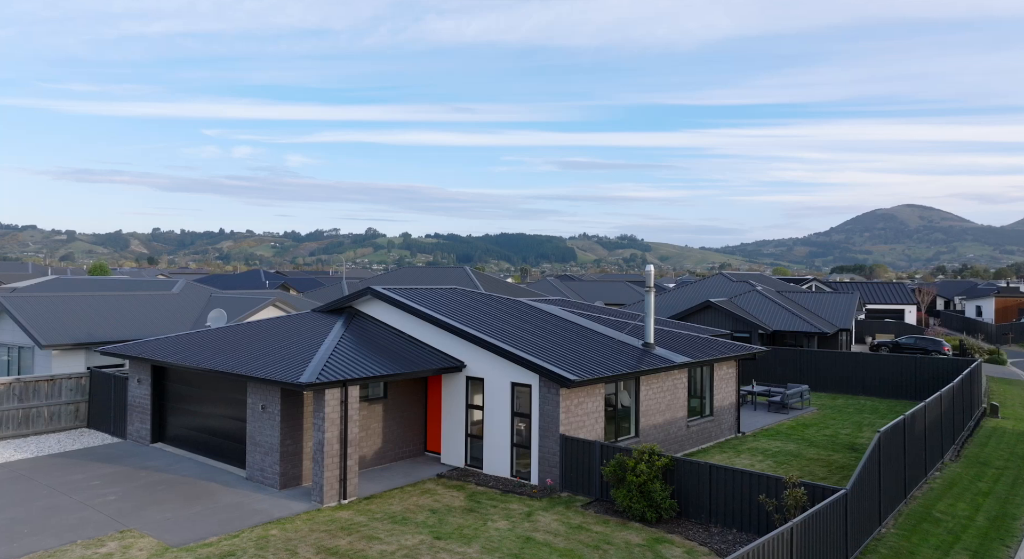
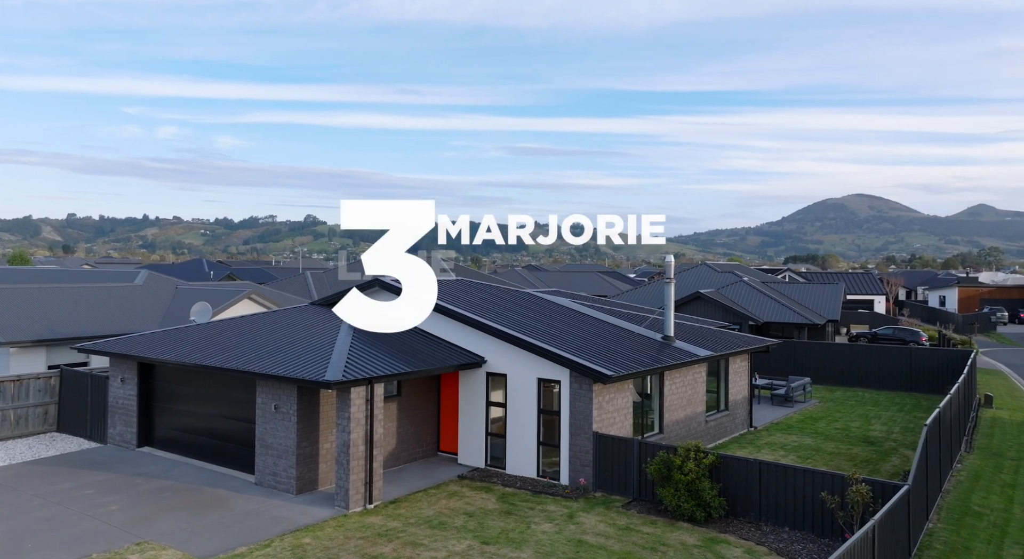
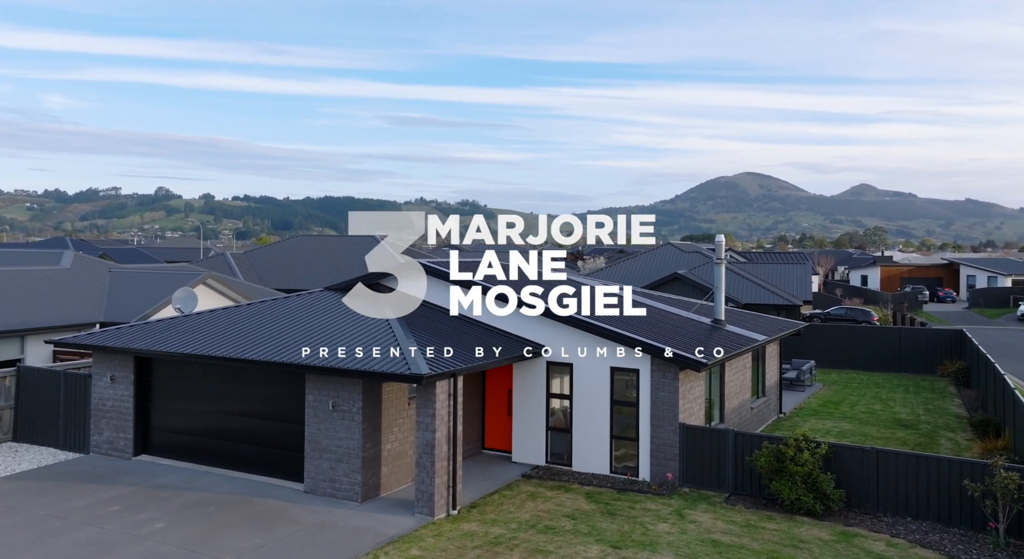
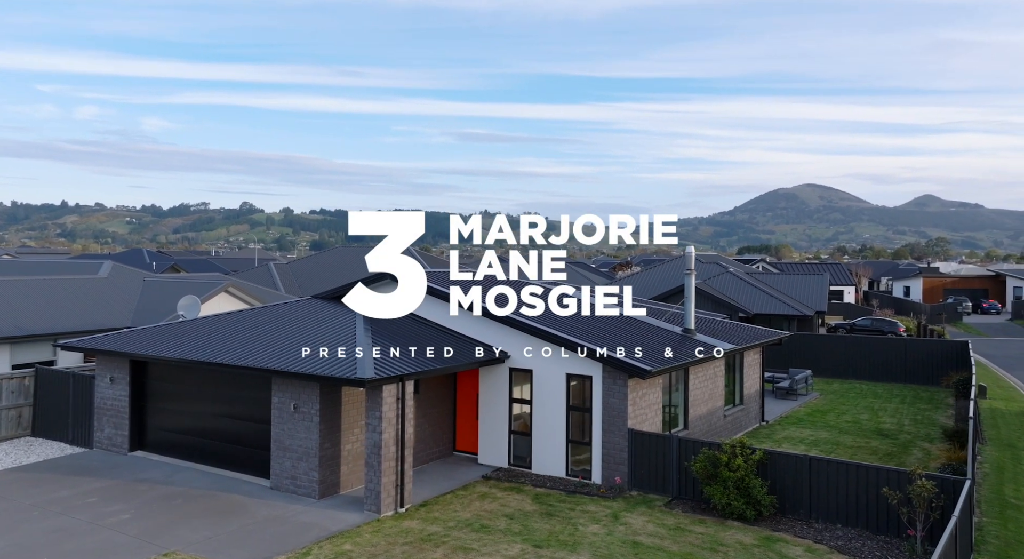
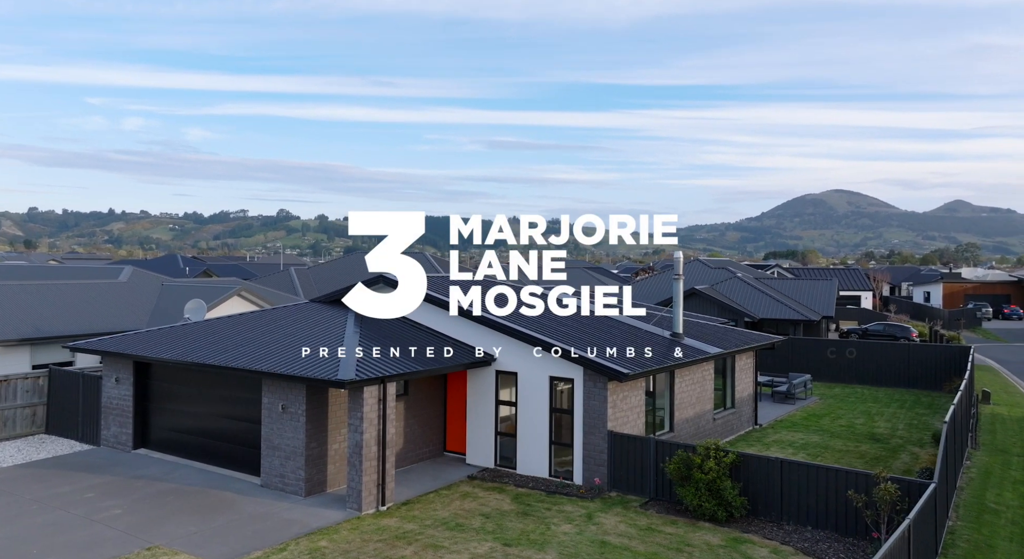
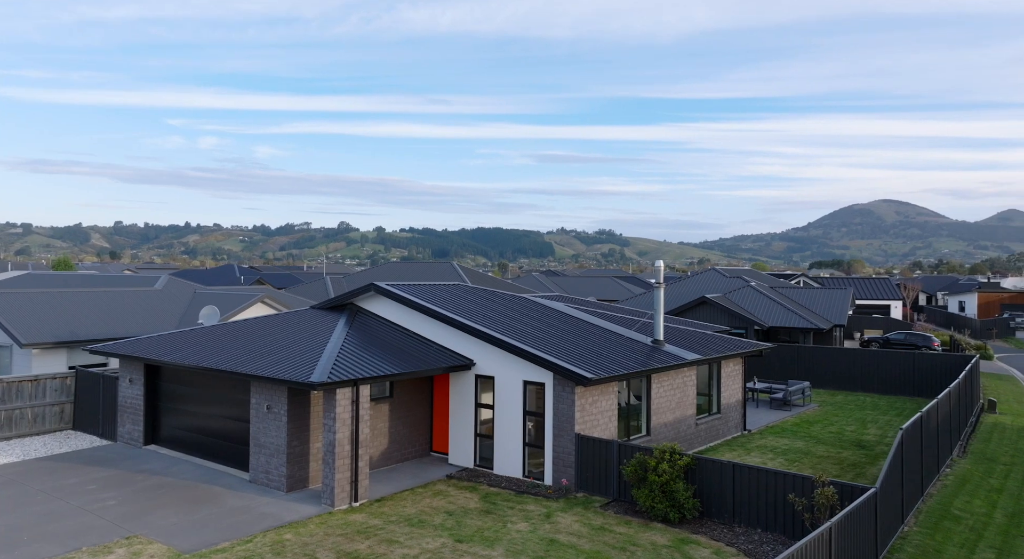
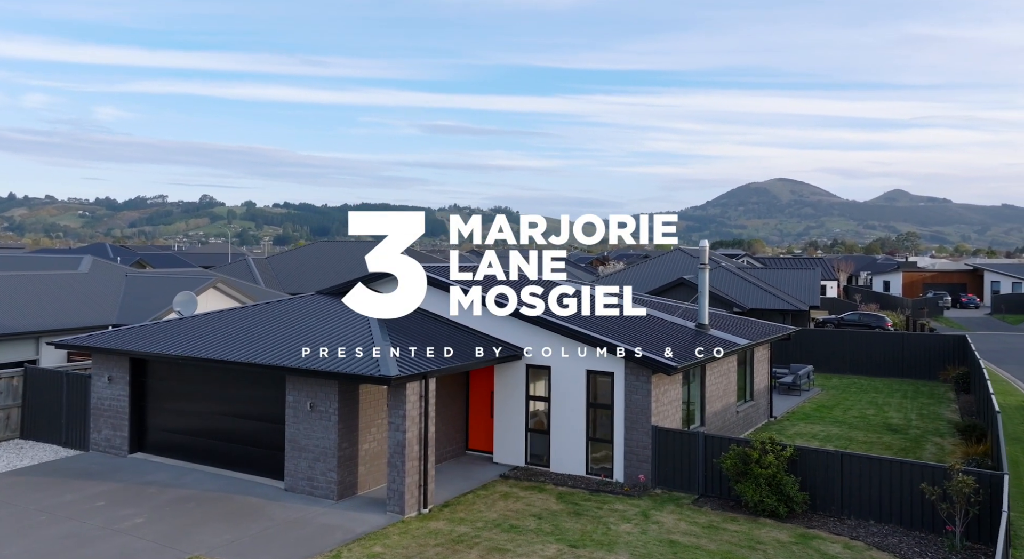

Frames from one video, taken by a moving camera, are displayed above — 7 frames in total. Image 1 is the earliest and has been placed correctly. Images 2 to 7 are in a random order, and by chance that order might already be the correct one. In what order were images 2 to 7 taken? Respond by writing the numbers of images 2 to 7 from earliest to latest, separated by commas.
6, 2, 5, 4, 7, 3
